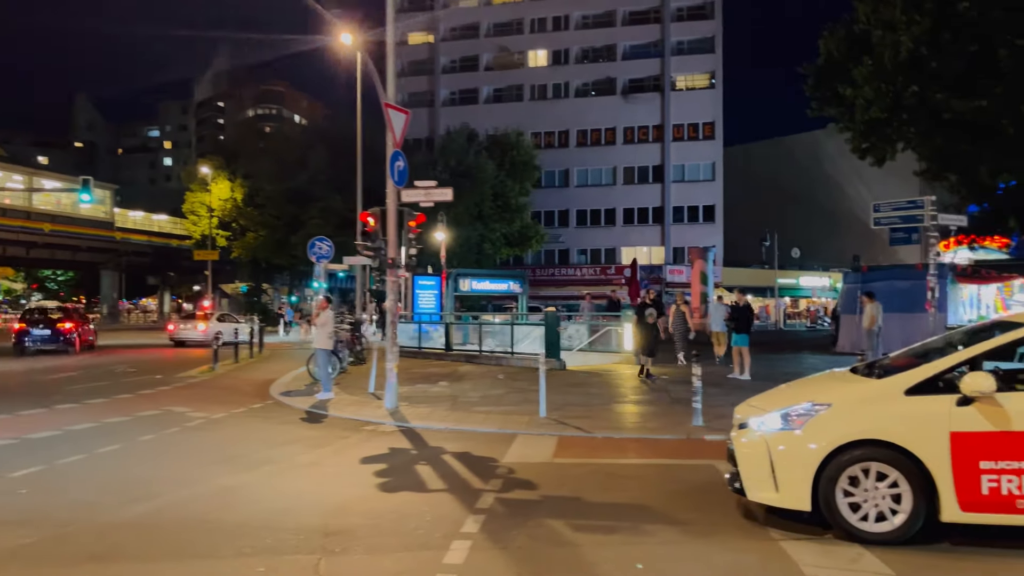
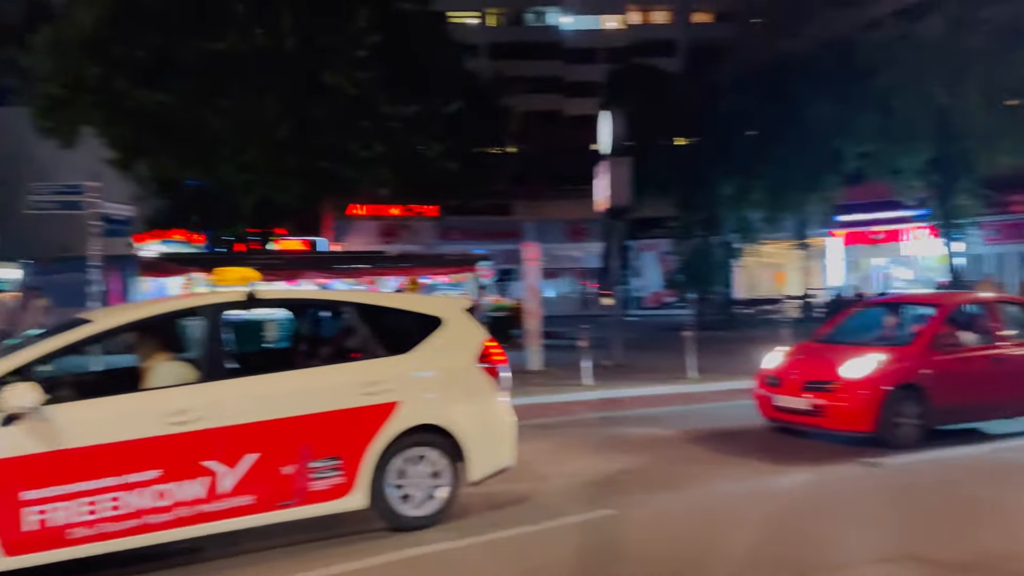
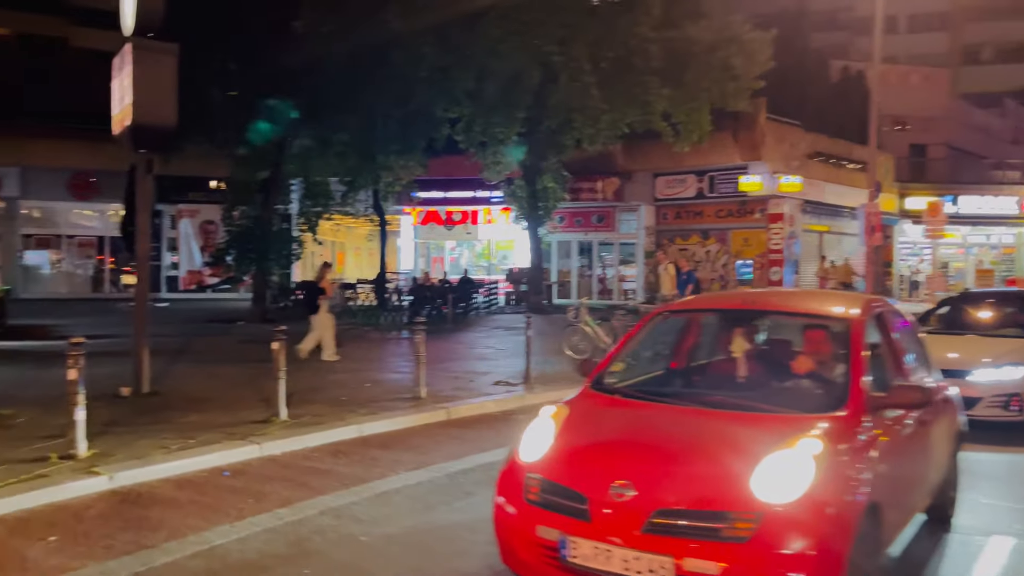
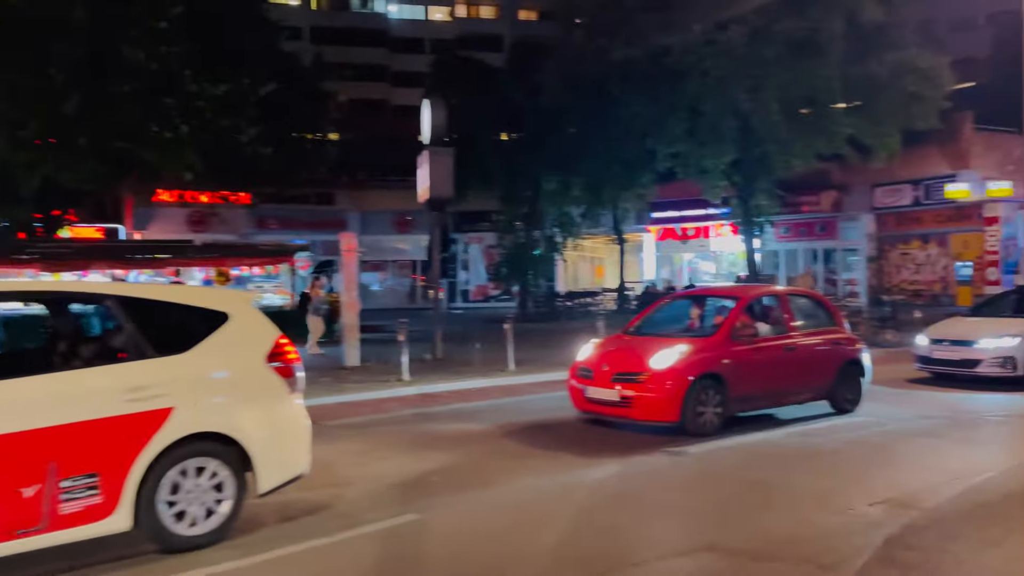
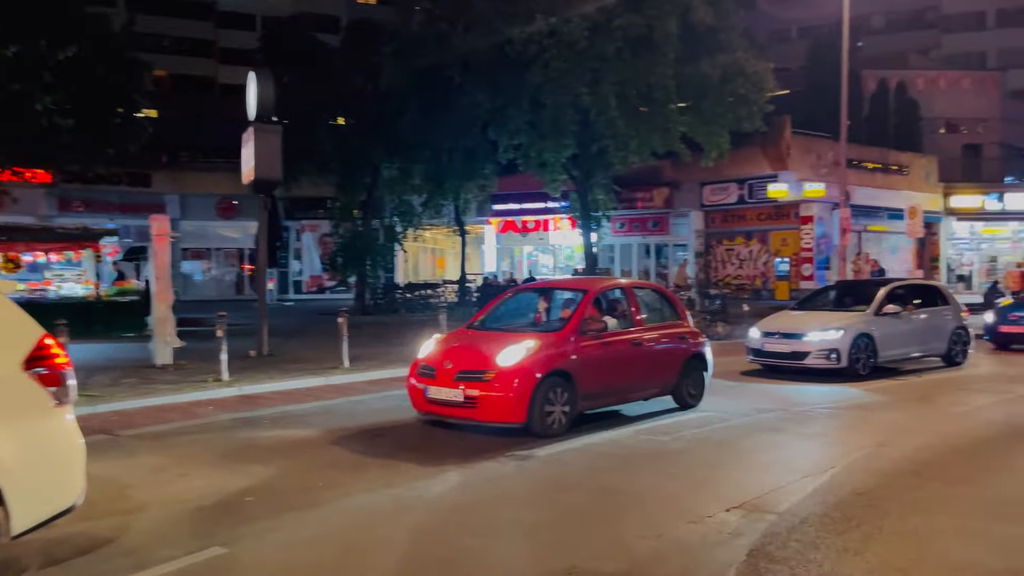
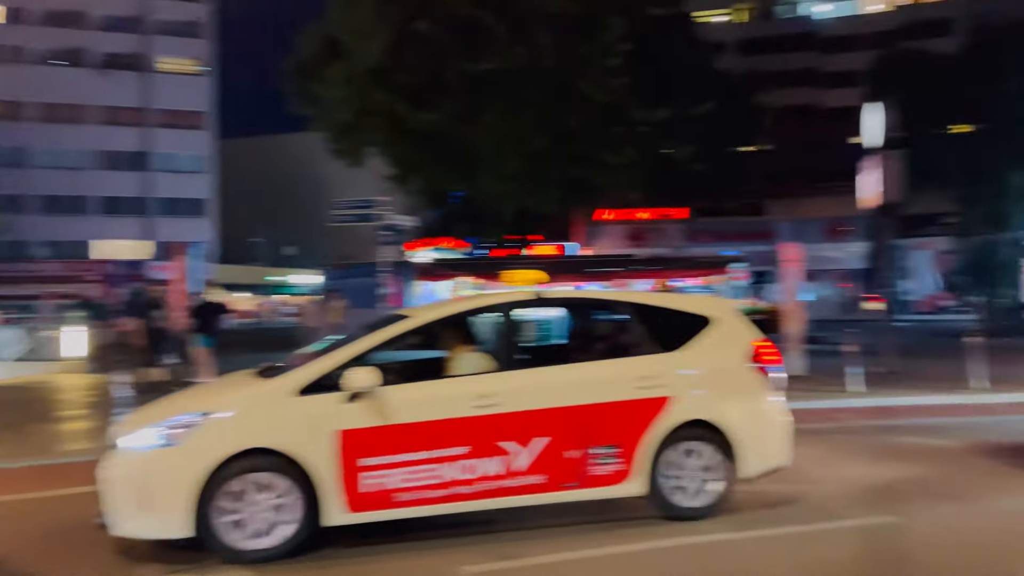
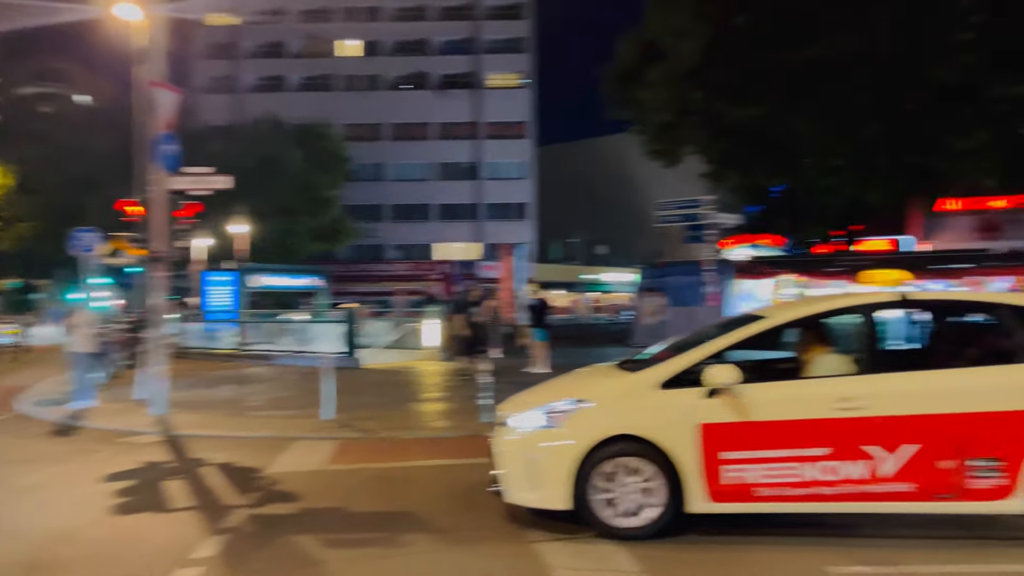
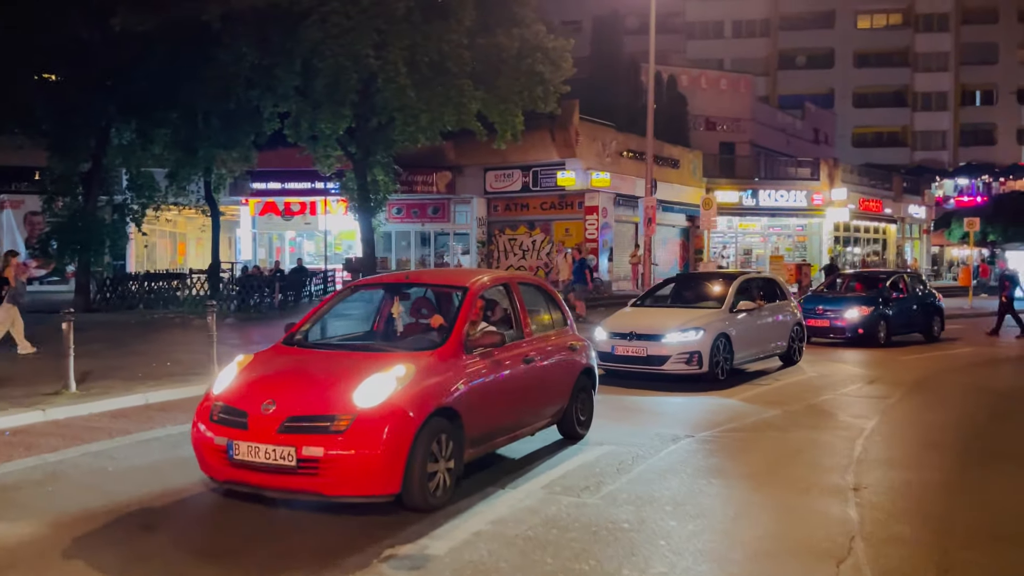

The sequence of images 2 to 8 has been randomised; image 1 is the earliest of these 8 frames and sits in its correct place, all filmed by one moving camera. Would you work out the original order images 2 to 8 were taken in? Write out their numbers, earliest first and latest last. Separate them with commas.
7, 6, 2, 4, 5, 8, 3
